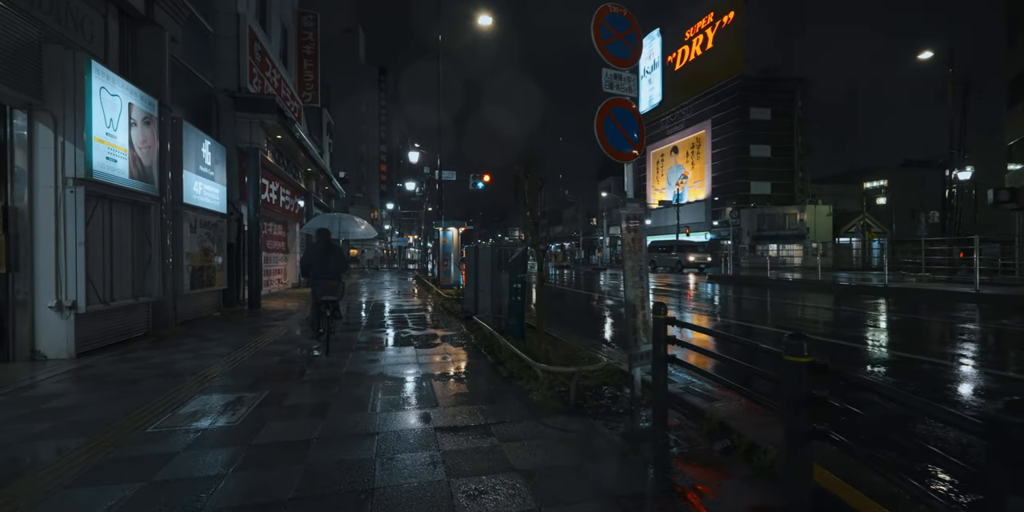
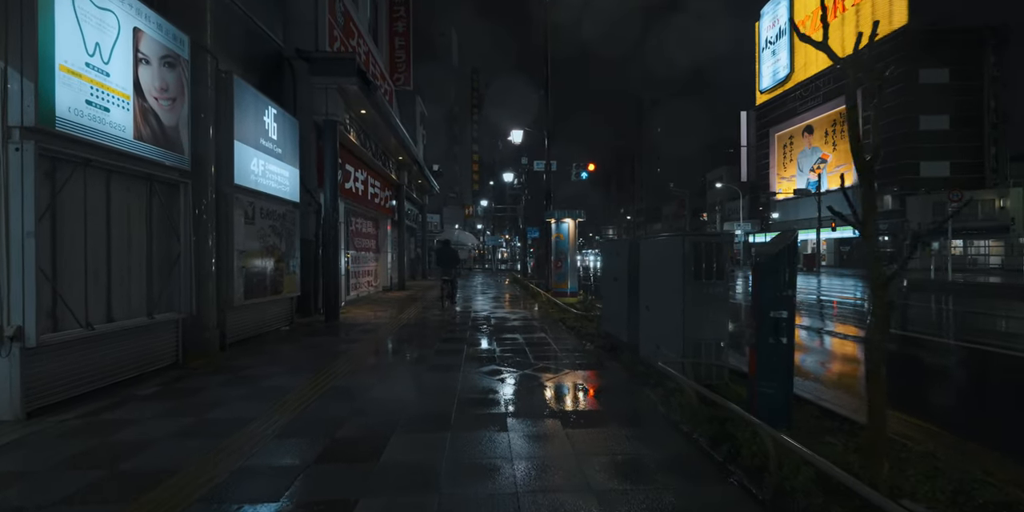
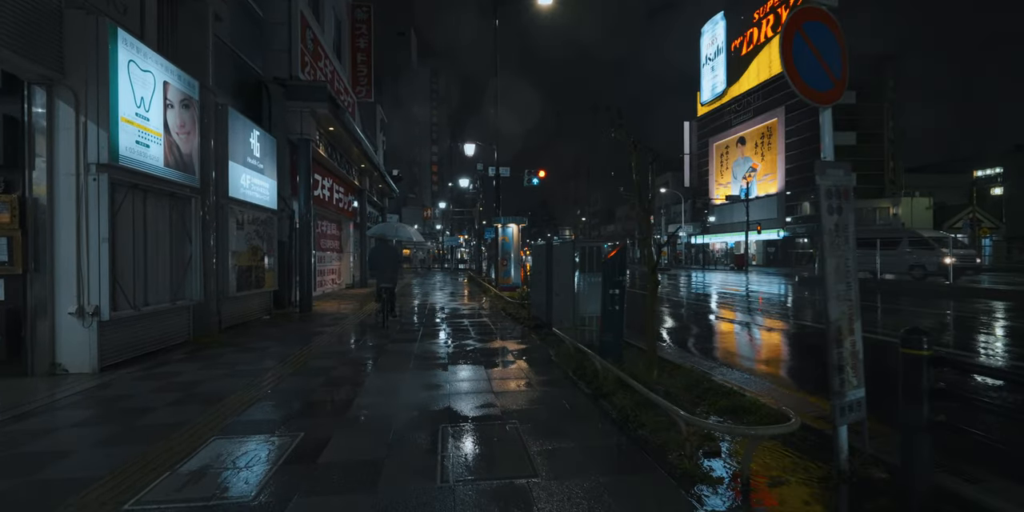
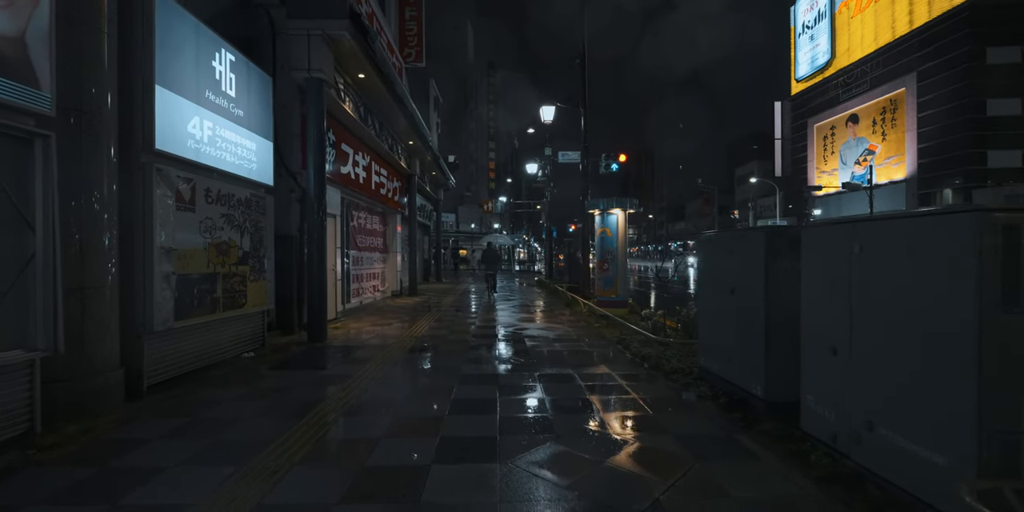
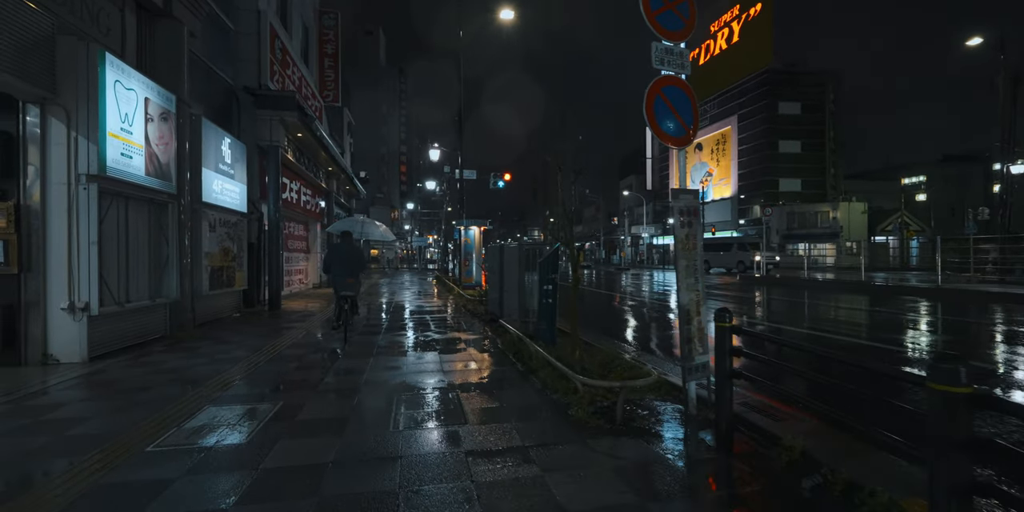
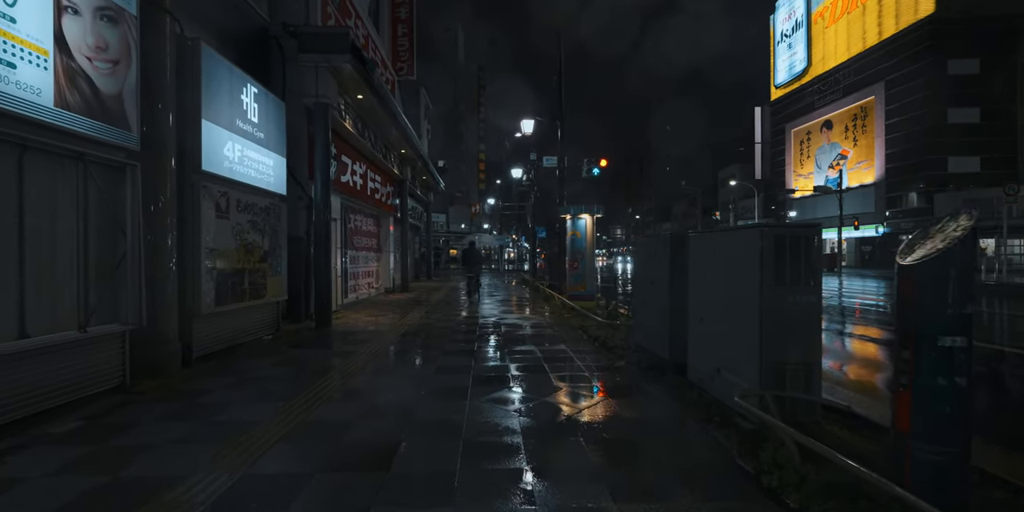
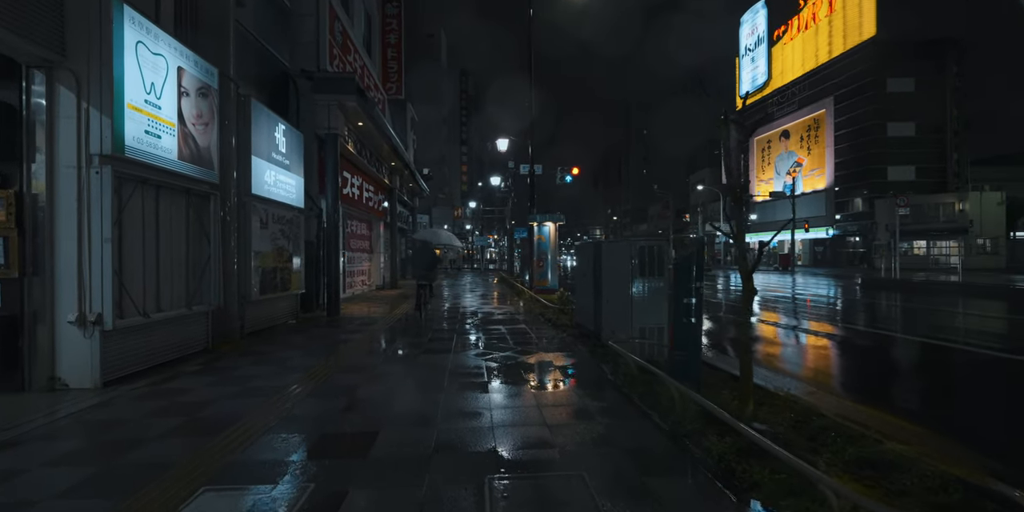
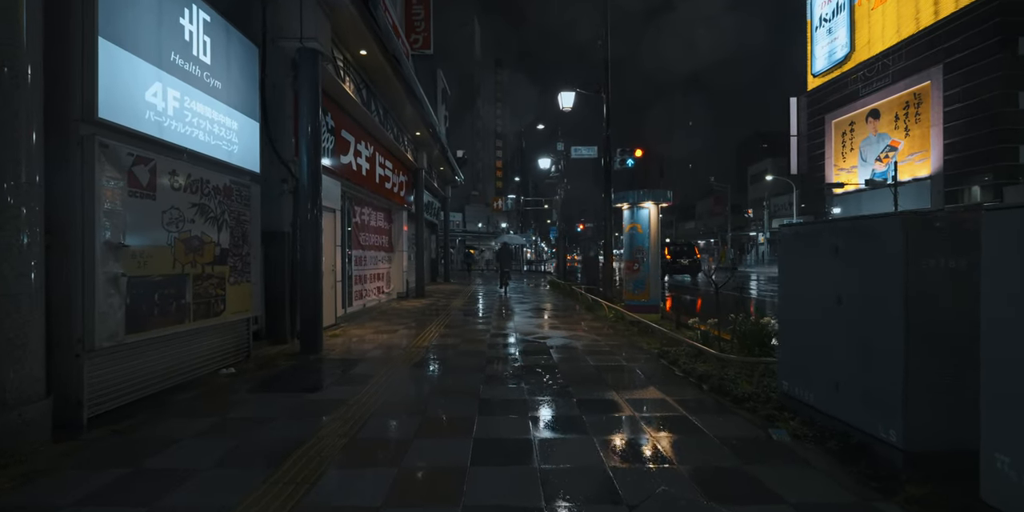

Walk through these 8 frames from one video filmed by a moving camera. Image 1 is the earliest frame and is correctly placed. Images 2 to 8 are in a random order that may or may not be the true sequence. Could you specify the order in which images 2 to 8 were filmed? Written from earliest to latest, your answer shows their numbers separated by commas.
5, 3, 7, 2, 6, 4, 8
